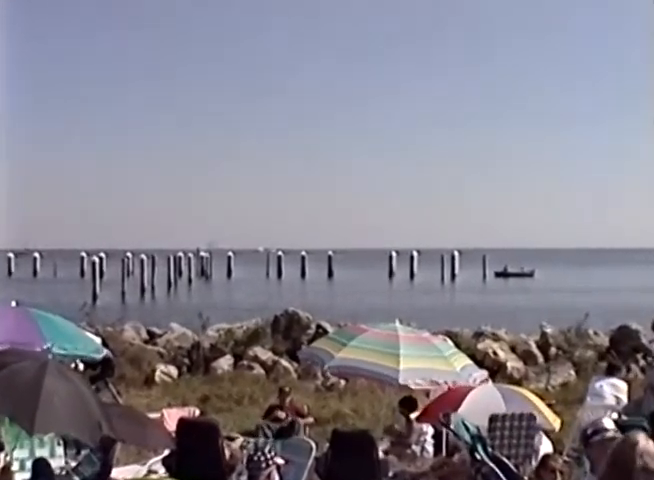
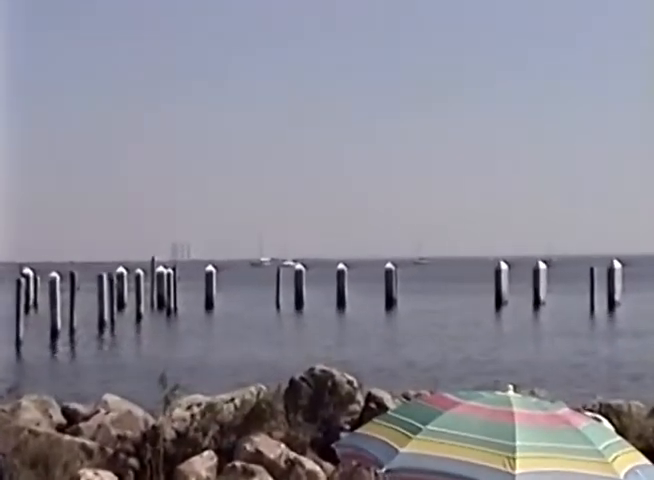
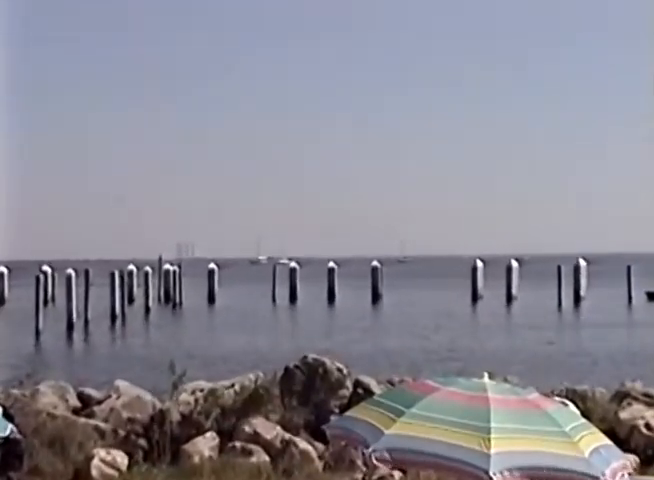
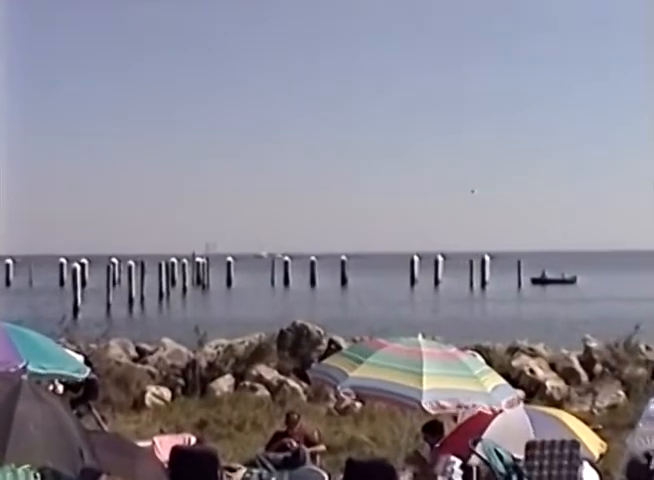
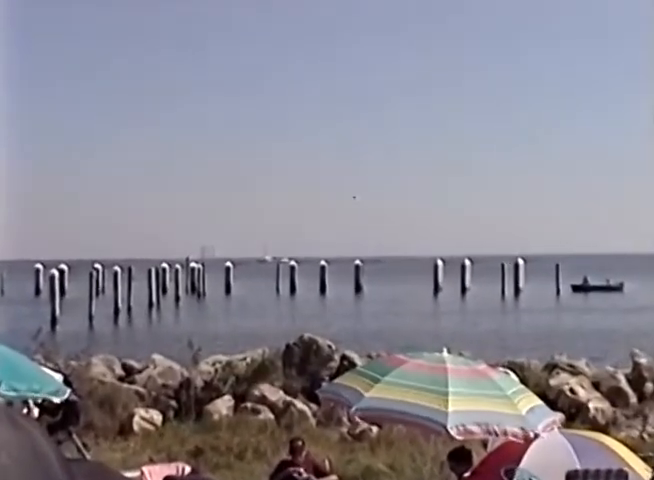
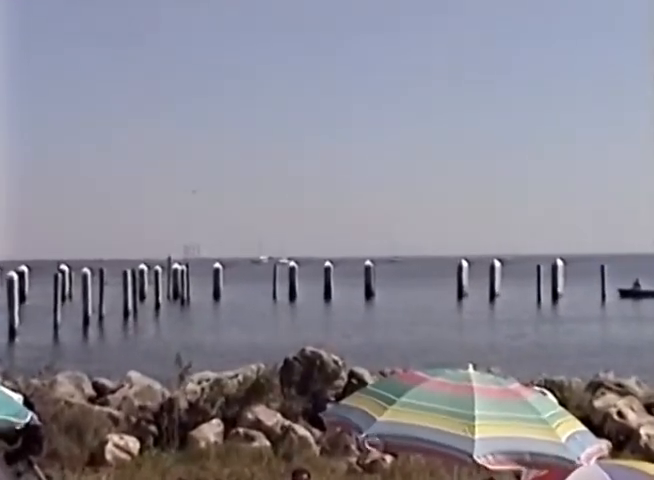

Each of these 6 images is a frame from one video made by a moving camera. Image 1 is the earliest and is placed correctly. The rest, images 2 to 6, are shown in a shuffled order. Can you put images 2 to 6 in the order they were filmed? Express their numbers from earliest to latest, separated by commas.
4, 5, 6, 3, 2
